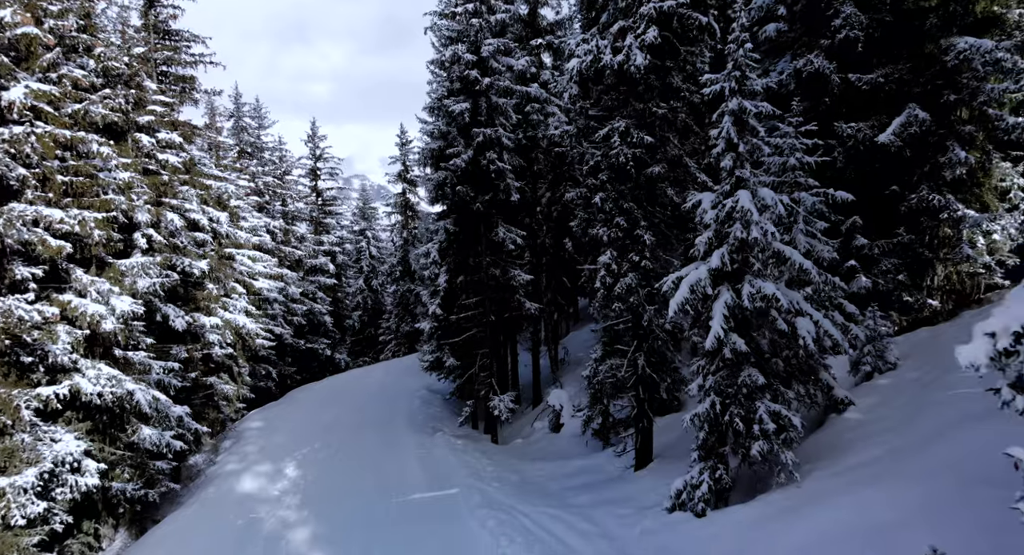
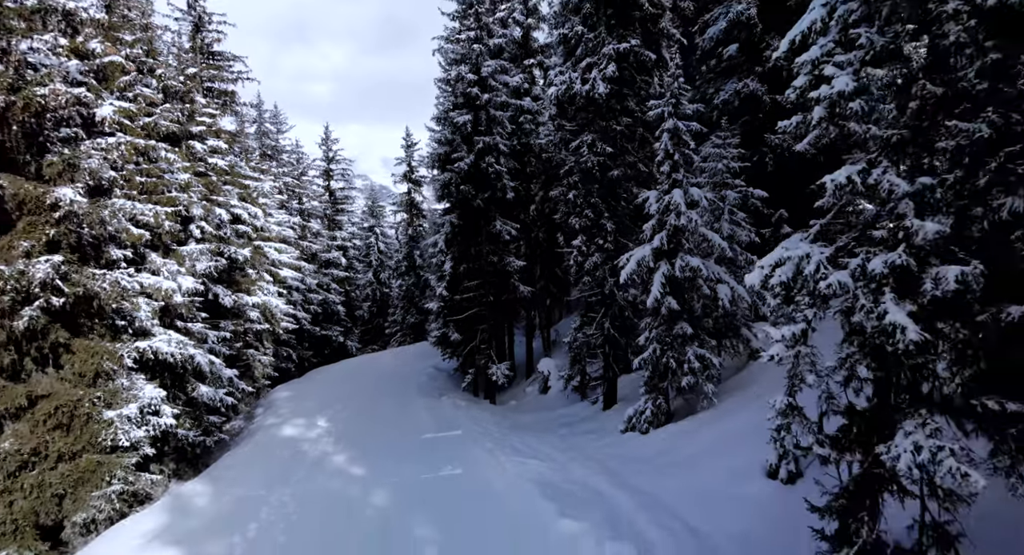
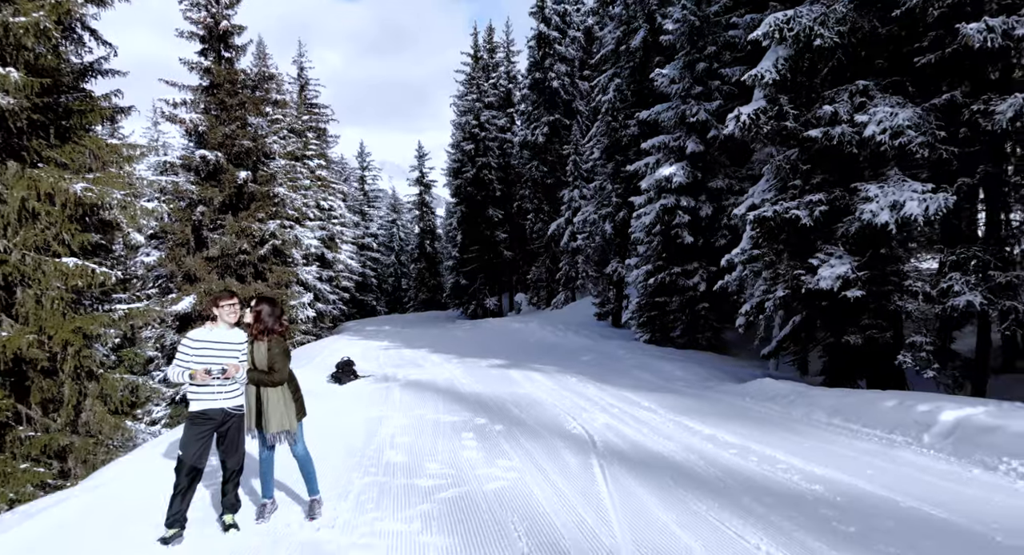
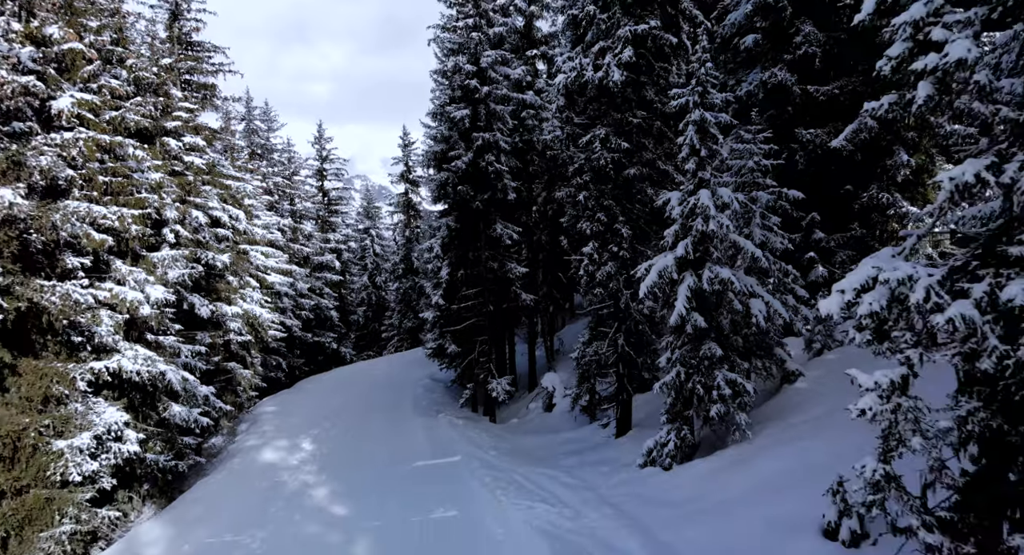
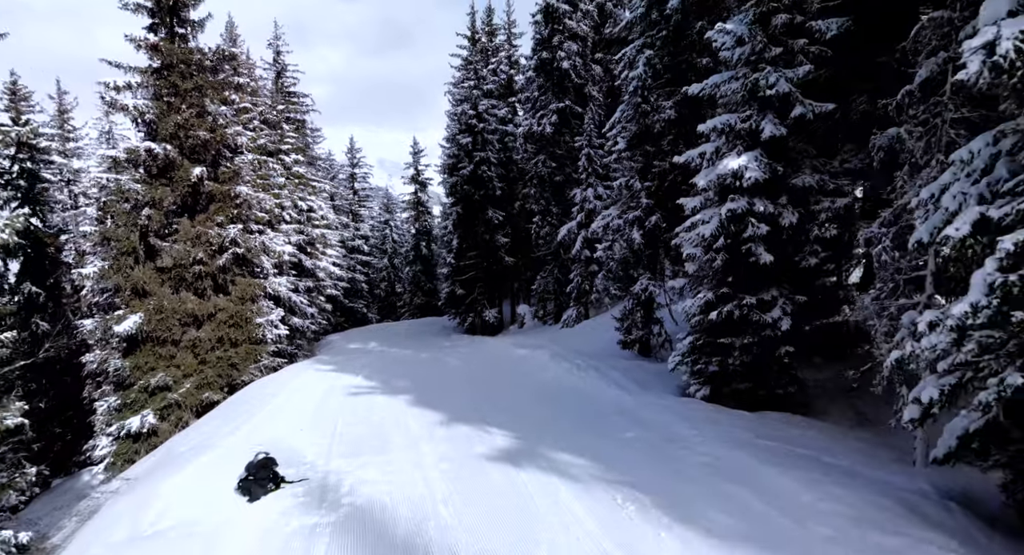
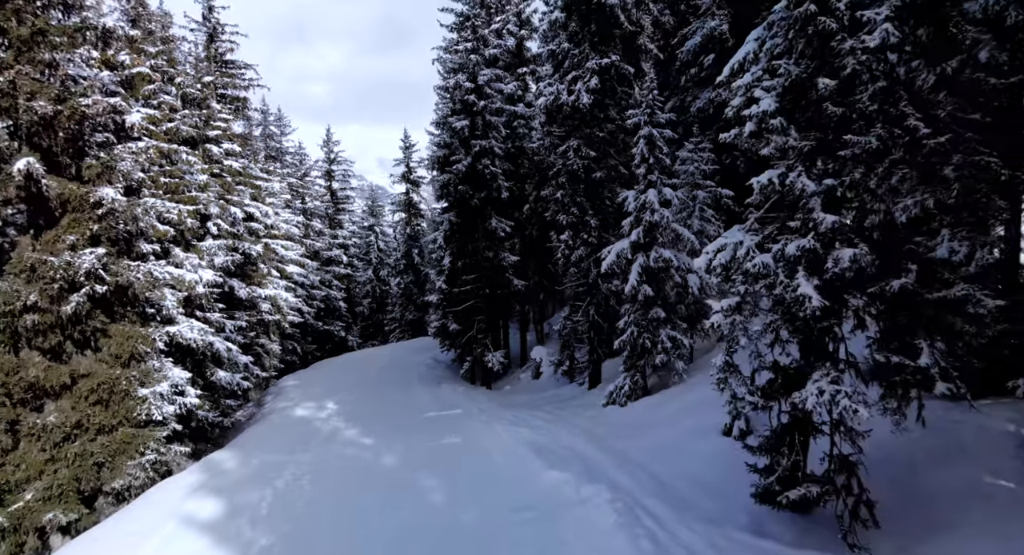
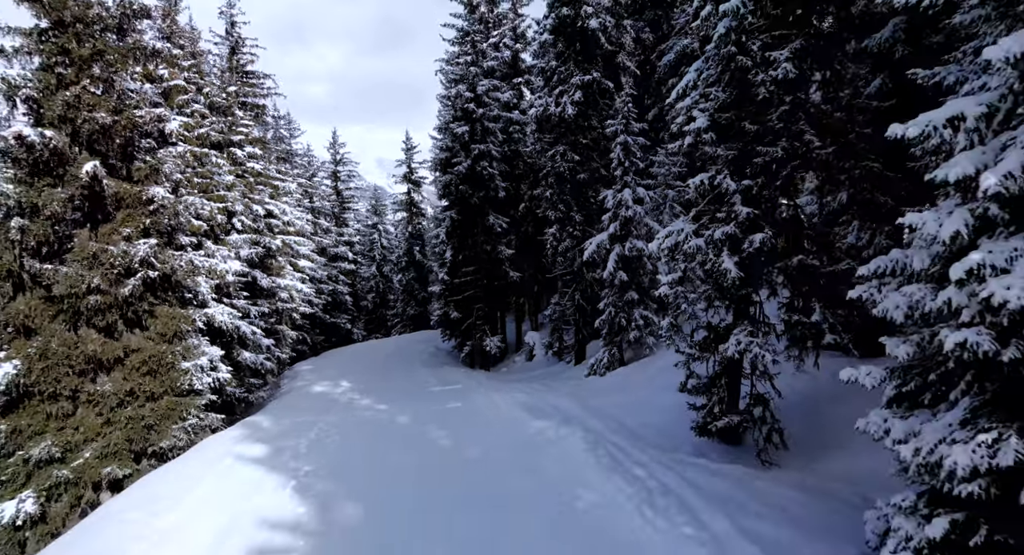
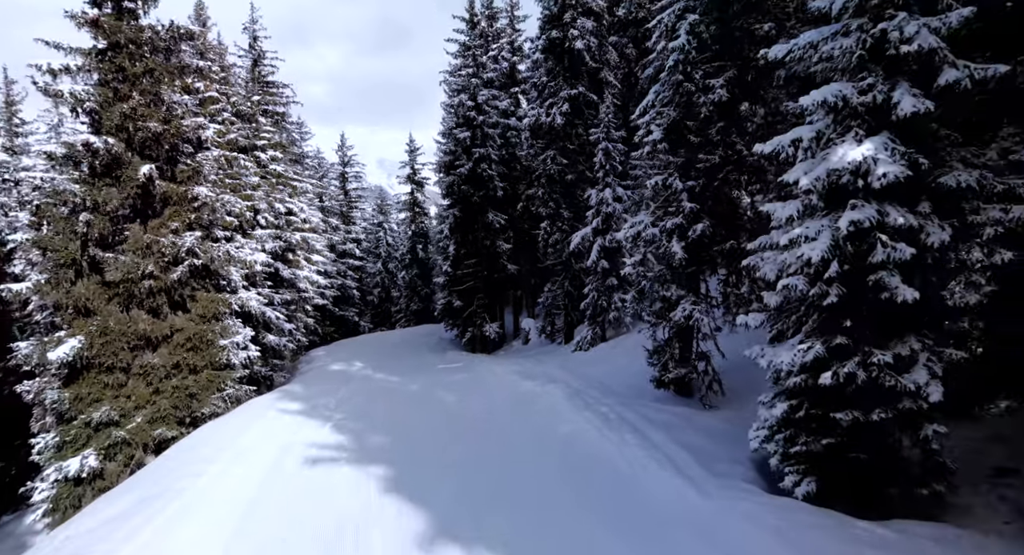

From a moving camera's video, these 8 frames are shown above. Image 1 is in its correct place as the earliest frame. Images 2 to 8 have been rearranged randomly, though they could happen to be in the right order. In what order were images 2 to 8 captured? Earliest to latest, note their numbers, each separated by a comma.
4, 2, 6, 7, 8, 5, 3
